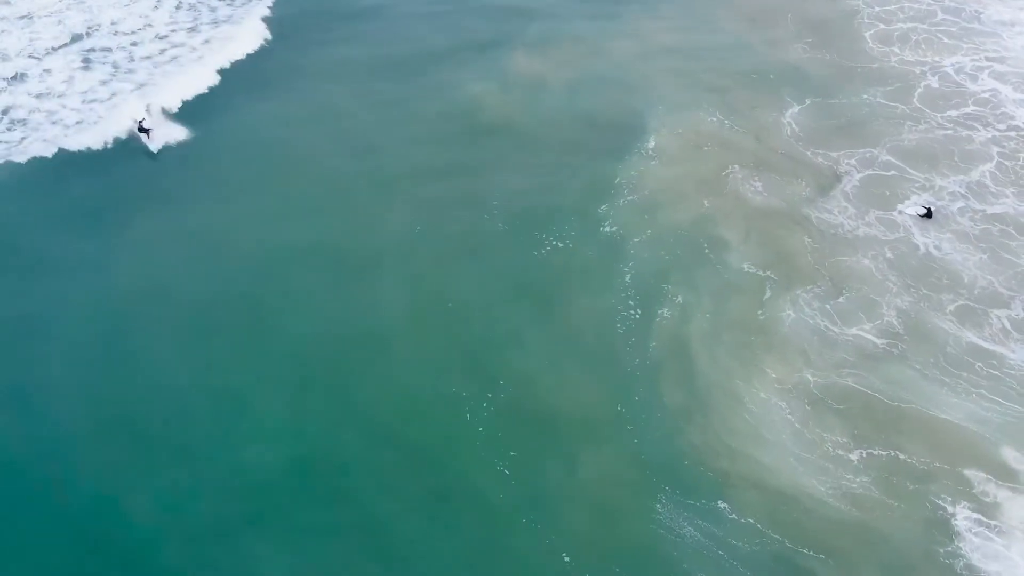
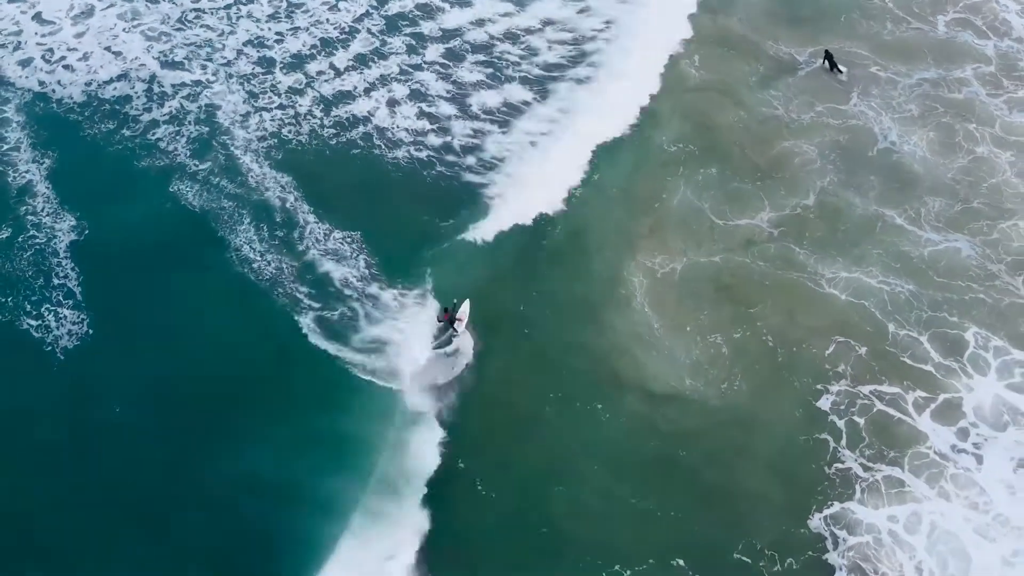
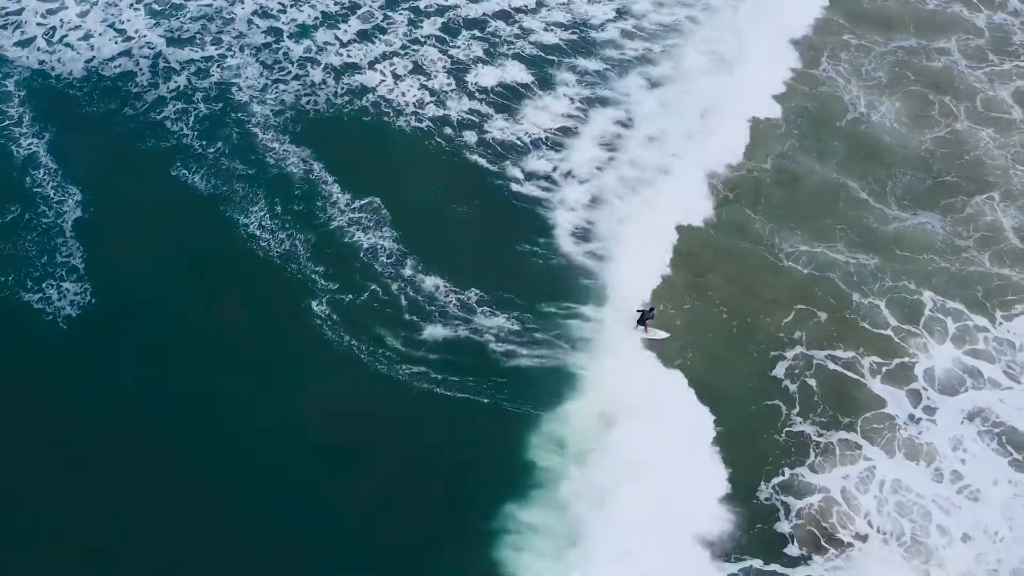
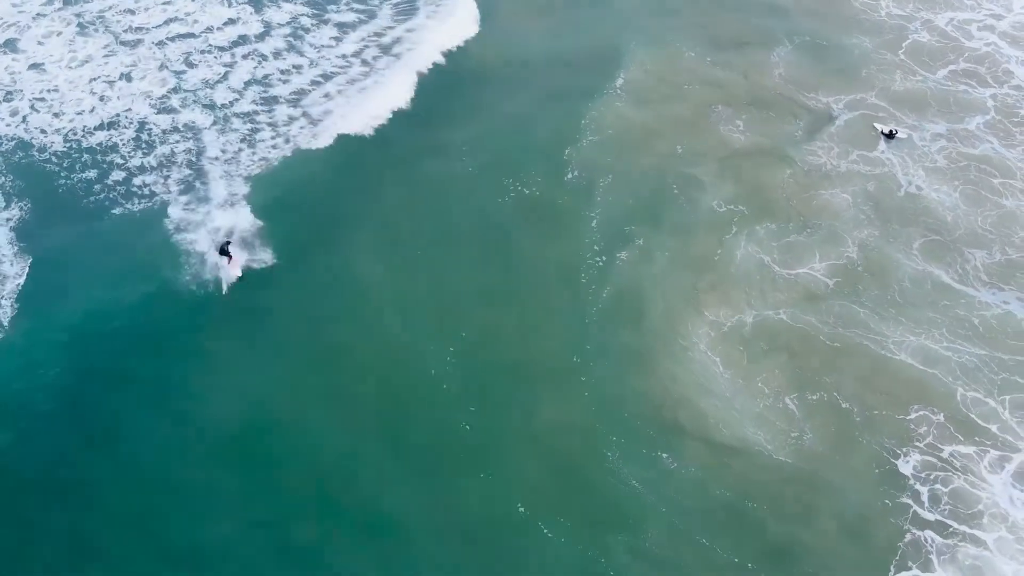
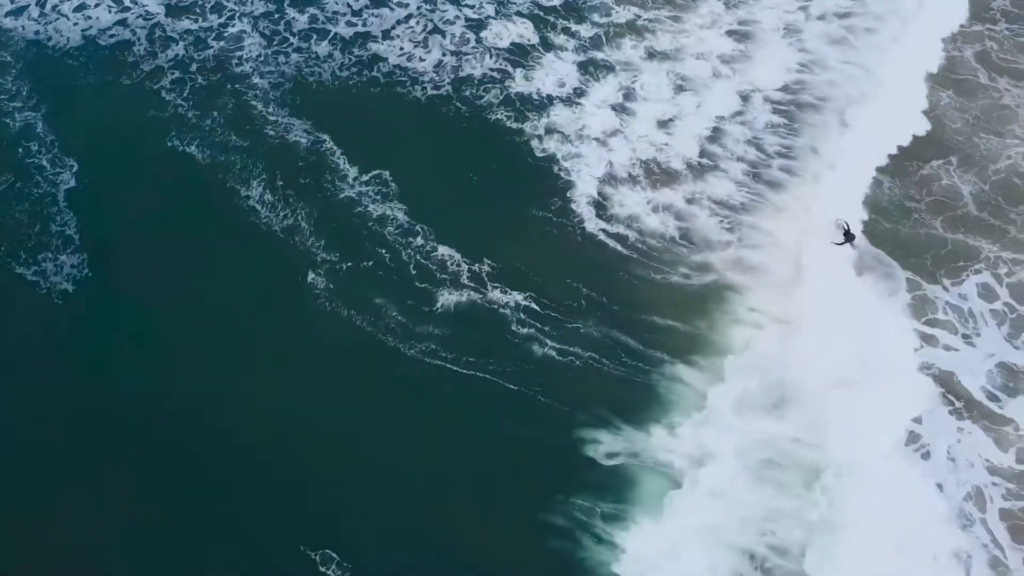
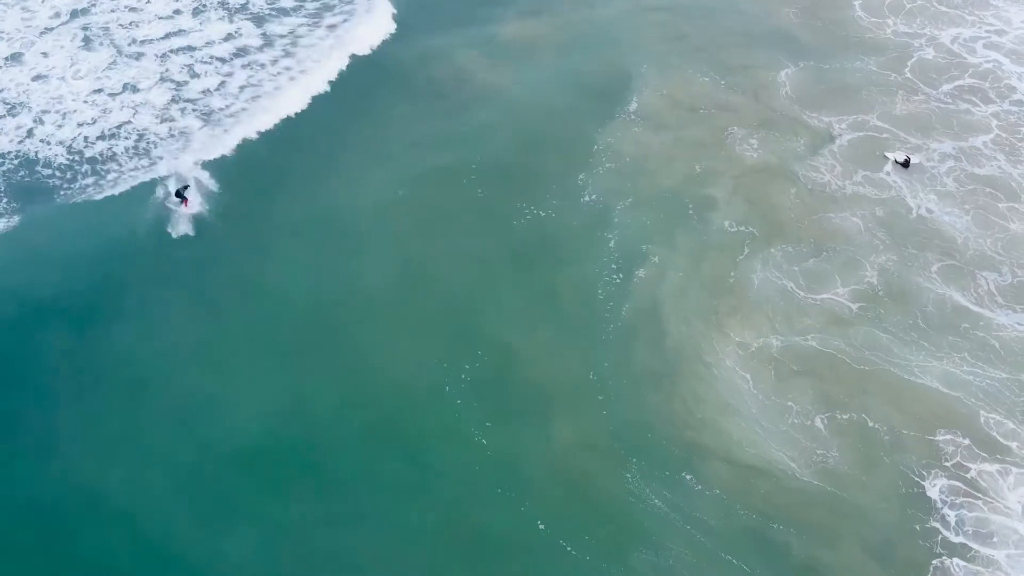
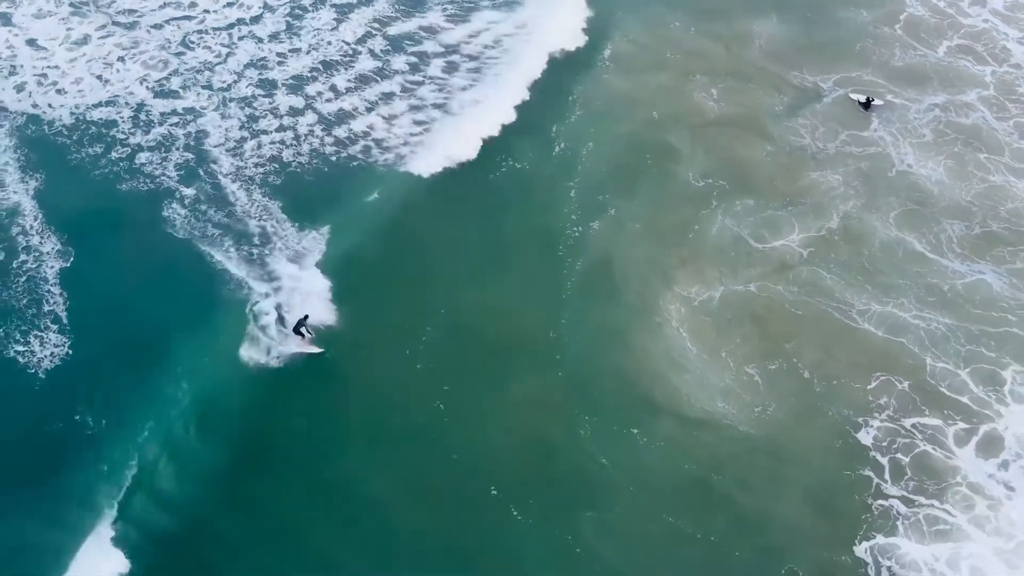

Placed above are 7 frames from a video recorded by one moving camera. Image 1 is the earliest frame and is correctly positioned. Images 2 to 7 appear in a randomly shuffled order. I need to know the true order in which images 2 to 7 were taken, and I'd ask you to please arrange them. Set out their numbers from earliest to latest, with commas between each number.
6, 4, 7, 2, 3, 5
